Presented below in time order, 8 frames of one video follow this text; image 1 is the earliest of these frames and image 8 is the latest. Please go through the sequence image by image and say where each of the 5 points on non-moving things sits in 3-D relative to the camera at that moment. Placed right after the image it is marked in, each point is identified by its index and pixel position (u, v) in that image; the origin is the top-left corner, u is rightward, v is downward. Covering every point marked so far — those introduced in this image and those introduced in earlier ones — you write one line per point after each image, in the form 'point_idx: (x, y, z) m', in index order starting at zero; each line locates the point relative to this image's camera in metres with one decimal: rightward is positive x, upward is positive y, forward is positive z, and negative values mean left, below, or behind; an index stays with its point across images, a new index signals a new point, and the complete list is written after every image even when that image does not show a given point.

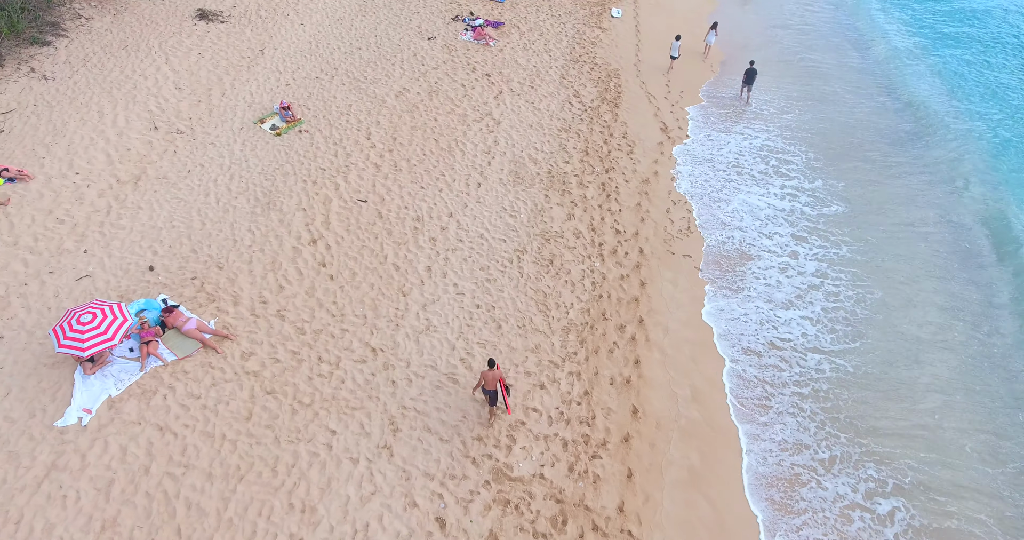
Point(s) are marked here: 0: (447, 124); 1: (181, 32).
0: (-1.2, +2.7, +11.4) m
1: (-7.3, +5.2, +13.6) m
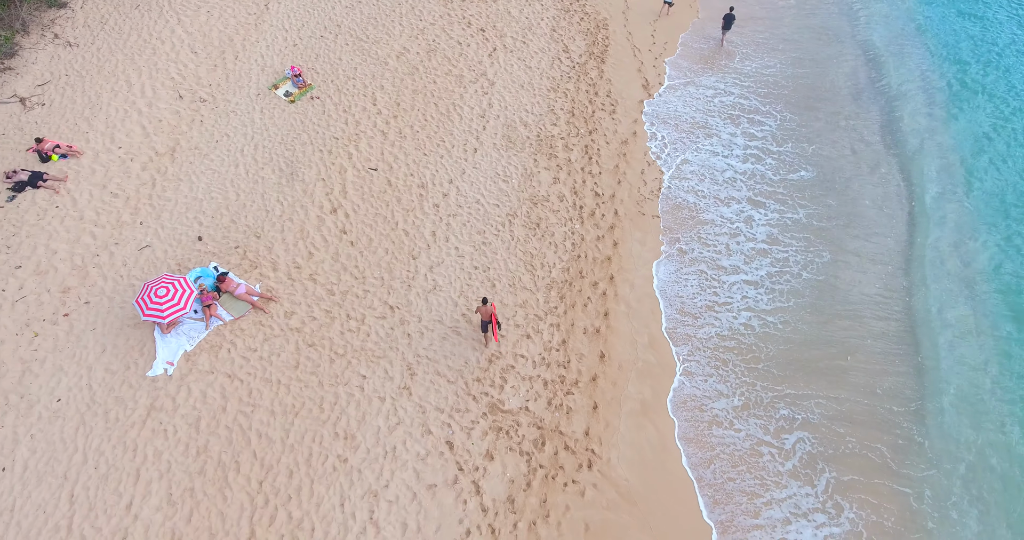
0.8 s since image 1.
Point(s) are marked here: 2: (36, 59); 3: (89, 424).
0: (-1.3, +3.7, +12.4) m
1: (-7.4, +6.5, +14.2) m
2: (-9.5, +4.2, +12.3) m
3: (-5.5, -2.0, +8.1) m
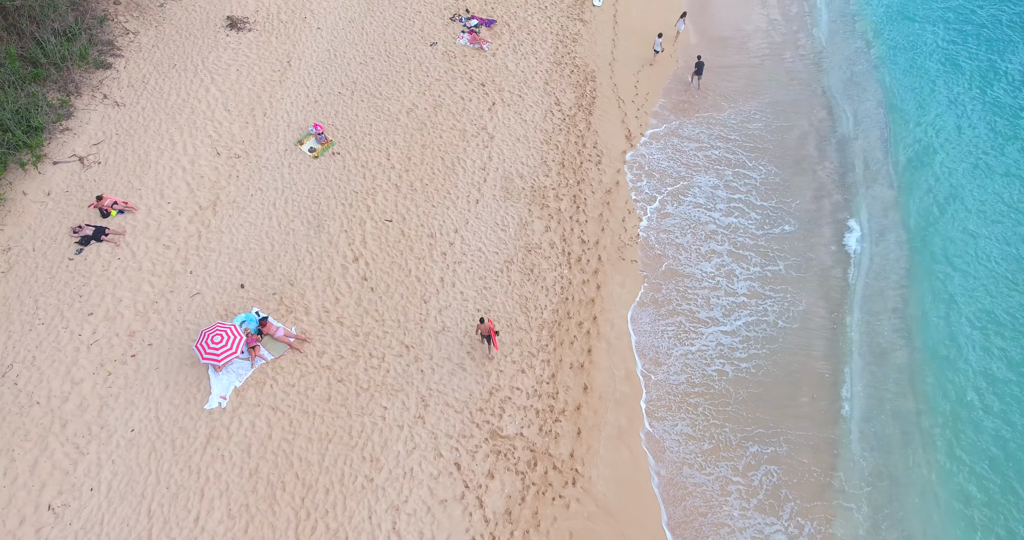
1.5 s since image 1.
0: (-1.4, +2.9, +14.0) m
1: (-7.5, +5.7, +15.8) m
2: (-9.6, +3.4, +14.0) m
3: (-5.6, -2.9, +9.8) m
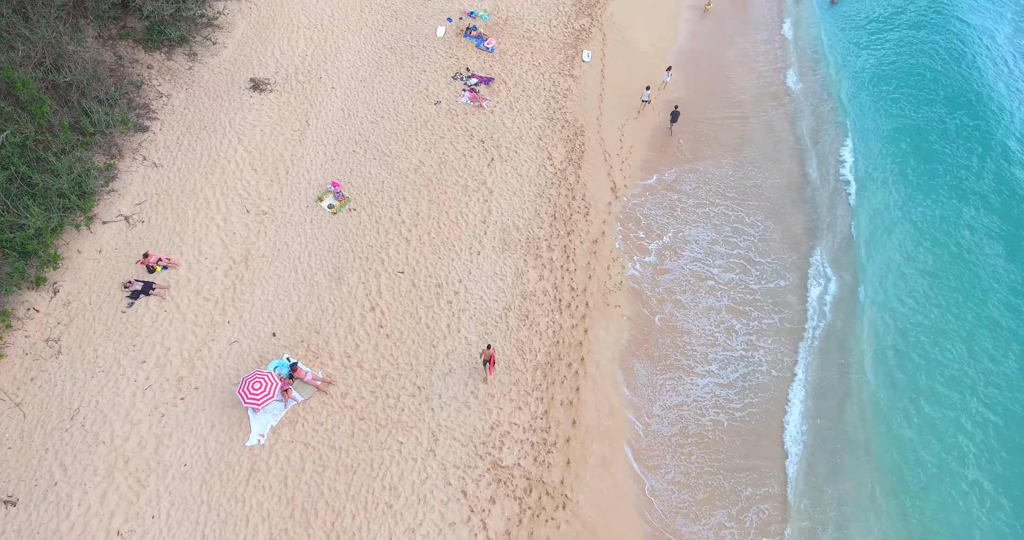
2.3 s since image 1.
0: (-1.5, +1.9, +15.7) m
1: (-7.6, +4.6, +17.5) m
2: (-9.7, +2.3, +15.7) m
3: (-5.6, -3.9, +11.5) m
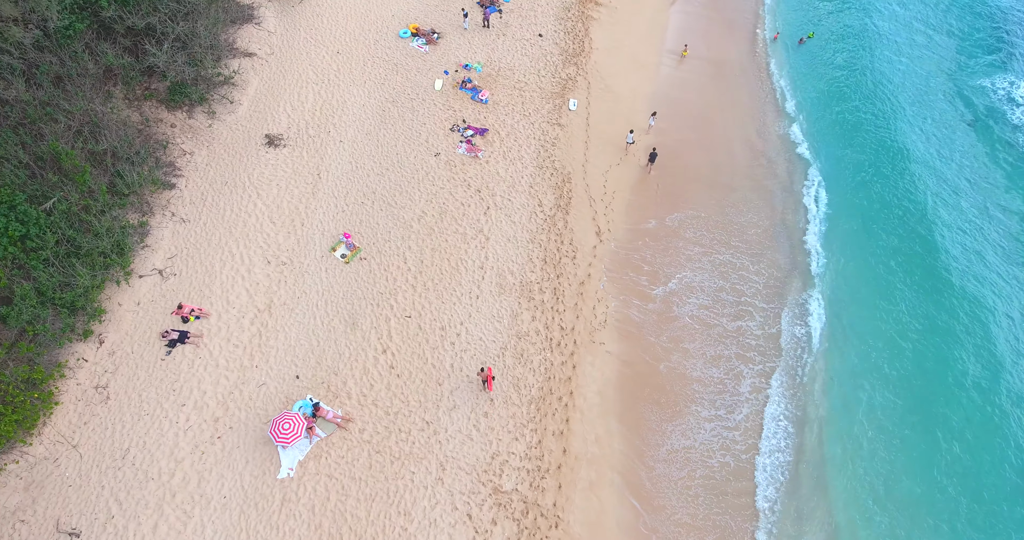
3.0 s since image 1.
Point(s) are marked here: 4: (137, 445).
0: (-1.6, +0.7, +17.4) m
1: (-7.8, +3.4, +19.2) m
2: (-9.8, +1.0, +17.3) m
3: (-5.6, -5.1, +13.1) m
4: (-8.4, -3.9, +13.9) m
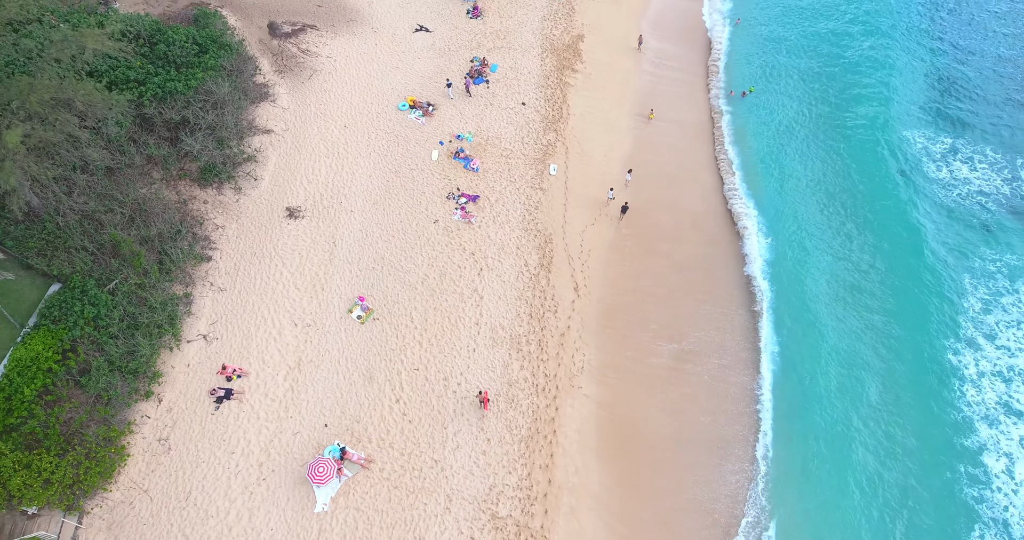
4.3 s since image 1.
0: (-1.9, -1.1, +20.4) m
1: (-8.2, +1.3, +22.2) m
2: (-10.1, -1.1, +20.3) m
3: (-5.8, -7.0, +16.1) m
4: (-8.6, -5.9, +16.9) m
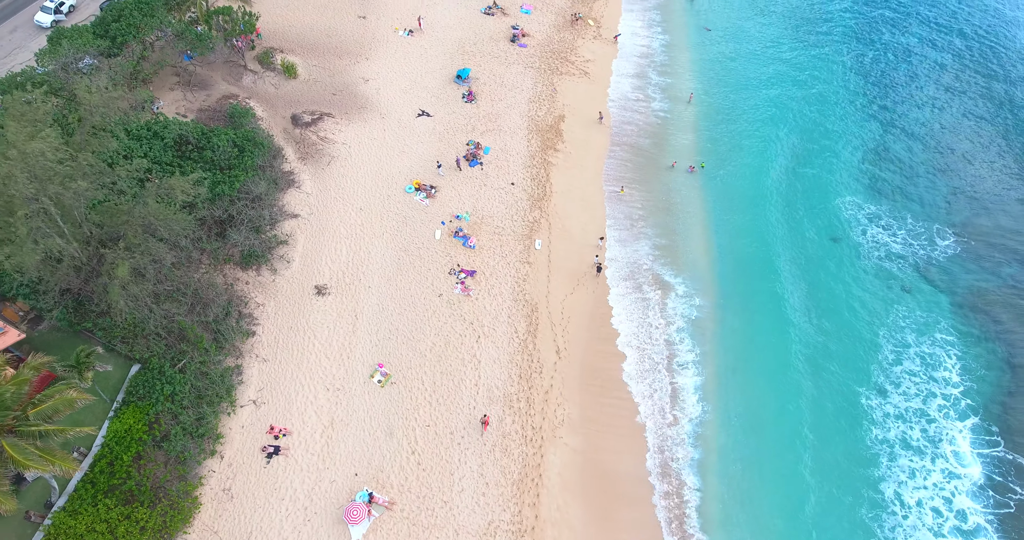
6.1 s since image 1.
0: (-2.2, -3.9, +24.8) m
1: (-8.6, -1.6, +26.6) m
2: (-10.4, -4.1, +24.7) m
3: (-5.9, -9.9, +20.4) m
4: (-8.8, -8.9, +21.2) m
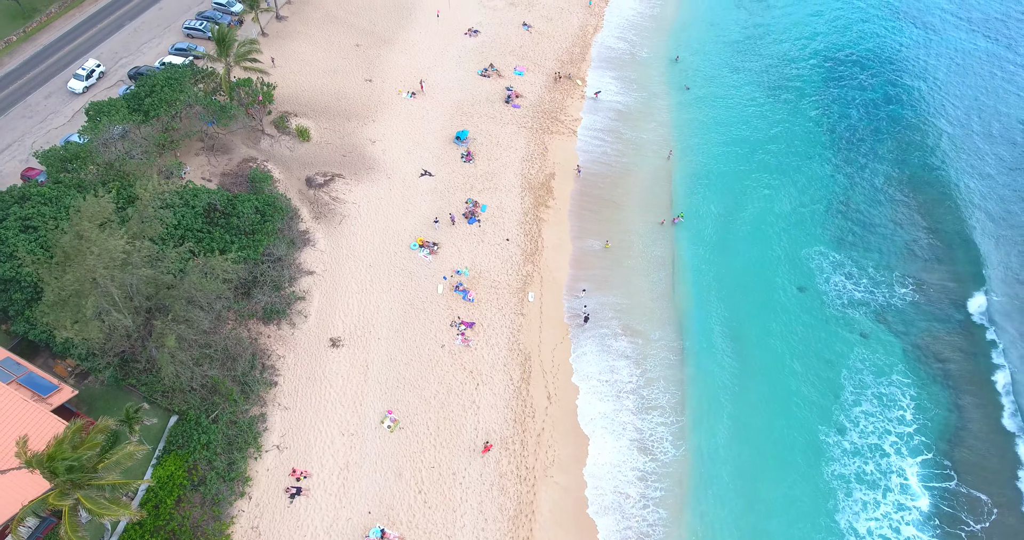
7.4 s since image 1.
0: (-2.4, -6.4, +27.6) m
1: (-8.8, -4.3, +29.6) m
2: (-10.6, -6.7, +27.6) m
3: (-6.1, -12.3, +23.1) m
4: (-8.9, -11.3, +24.0) m
